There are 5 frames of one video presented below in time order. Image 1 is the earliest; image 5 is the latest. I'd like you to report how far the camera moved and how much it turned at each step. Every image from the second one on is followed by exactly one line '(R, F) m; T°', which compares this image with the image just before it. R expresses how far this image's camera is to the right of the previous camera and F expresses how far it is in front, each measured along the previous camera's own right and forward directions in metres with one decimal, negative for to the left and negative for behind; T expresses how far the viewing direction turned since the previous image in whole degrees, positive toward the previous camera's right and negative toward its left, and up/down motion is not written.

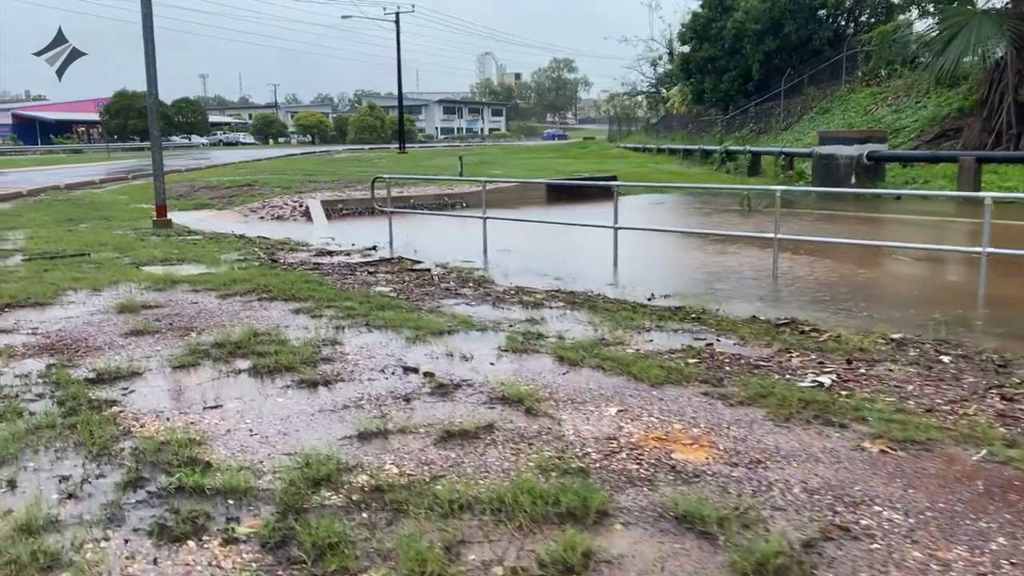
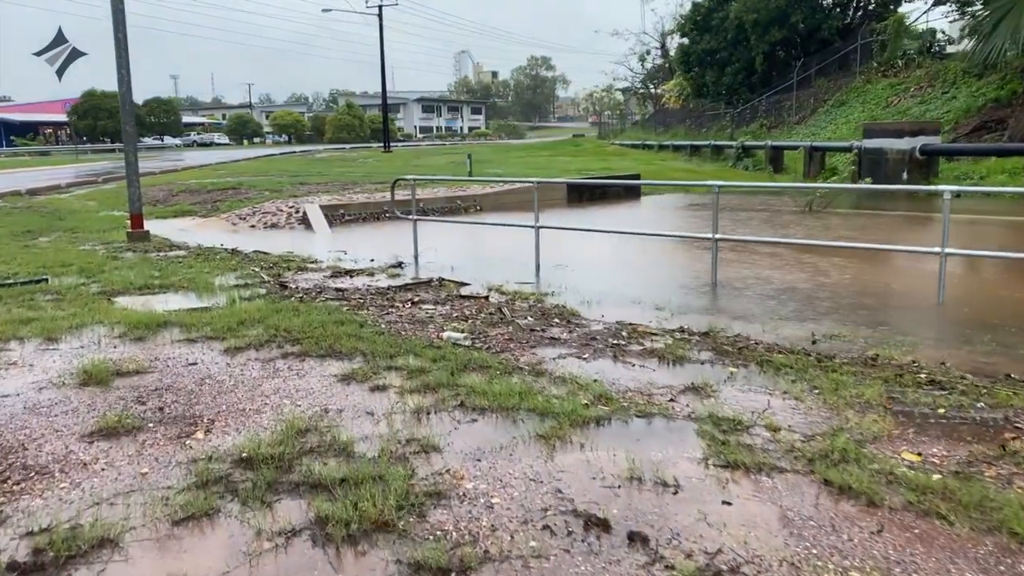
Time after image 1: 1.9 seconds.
(-0.8, +1.9) m; +2°
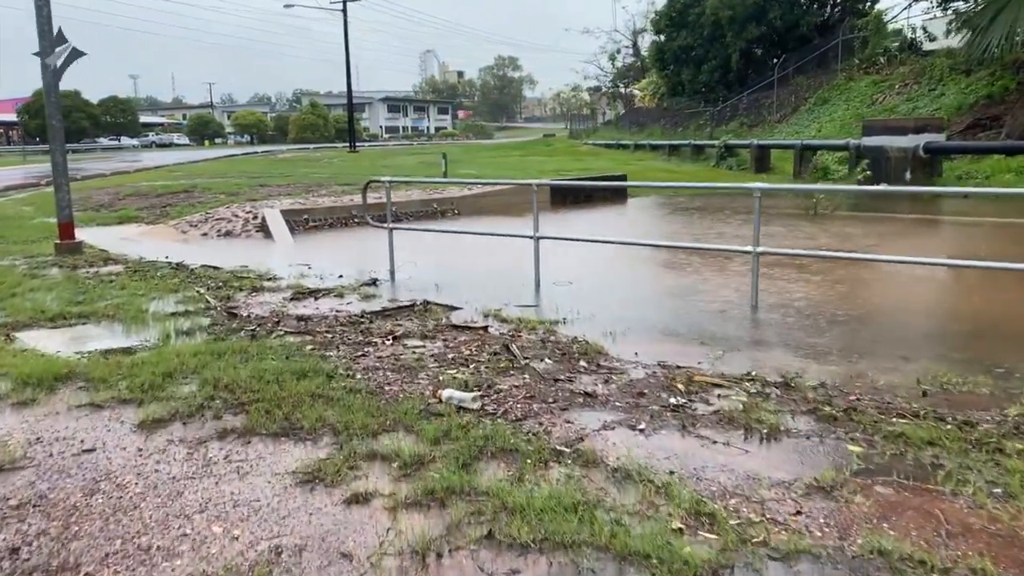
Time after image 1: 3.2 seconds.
(-0.2, +1.3) m; +2°
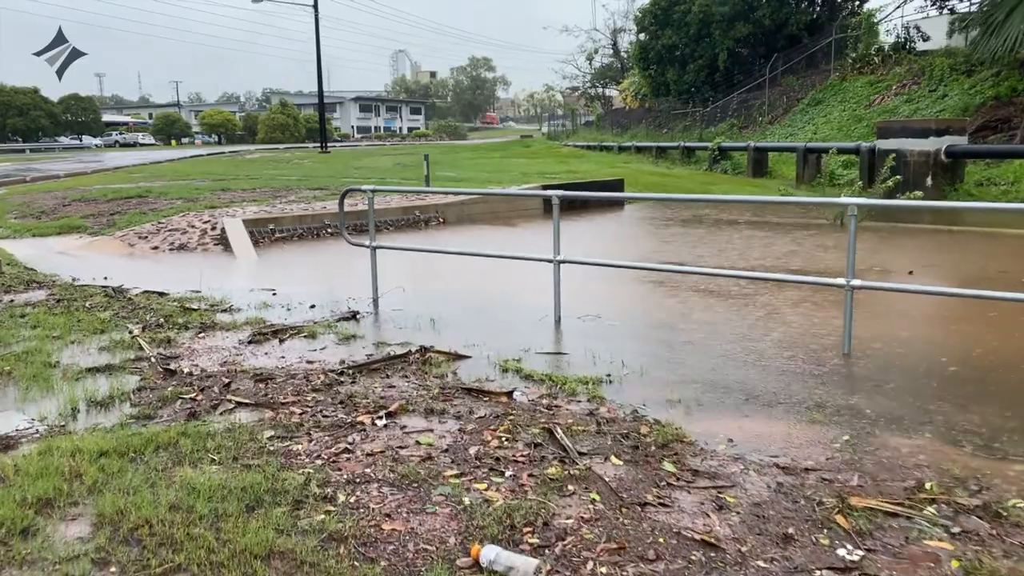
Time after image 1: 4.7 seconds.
(-0.3, +1.4) m; +2°
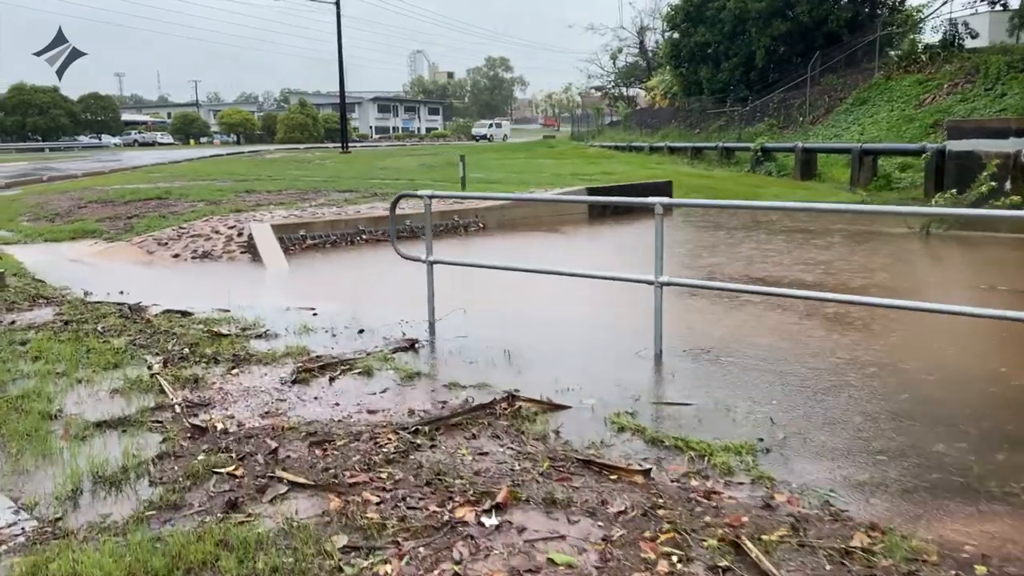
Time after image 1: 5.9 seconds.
(-0.5, +1.0) m; -1°
